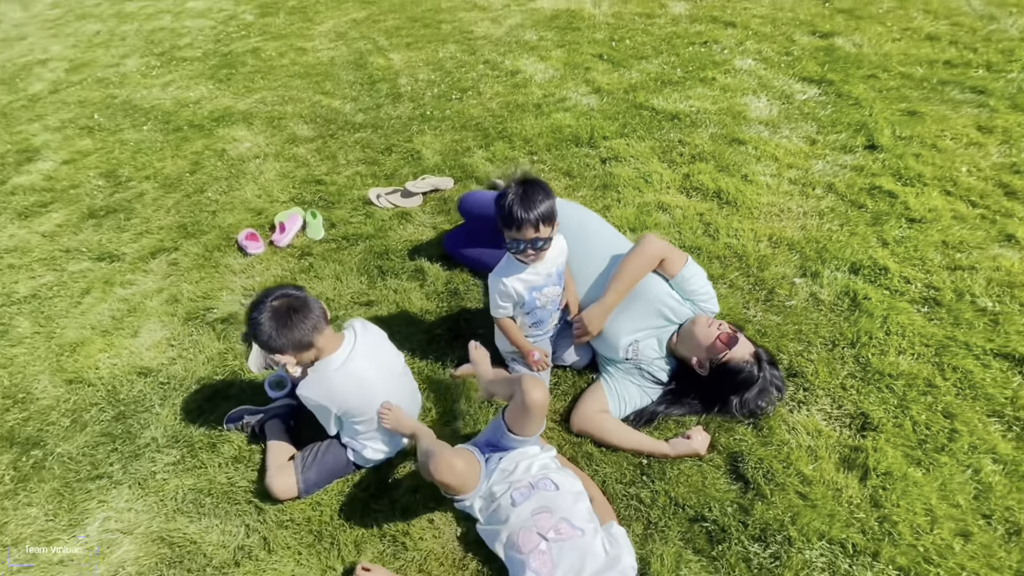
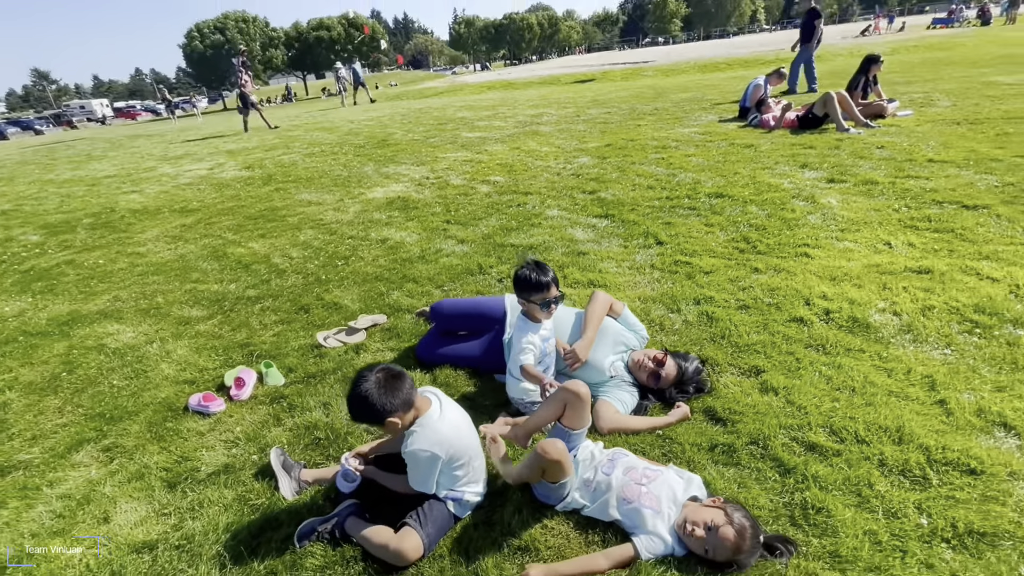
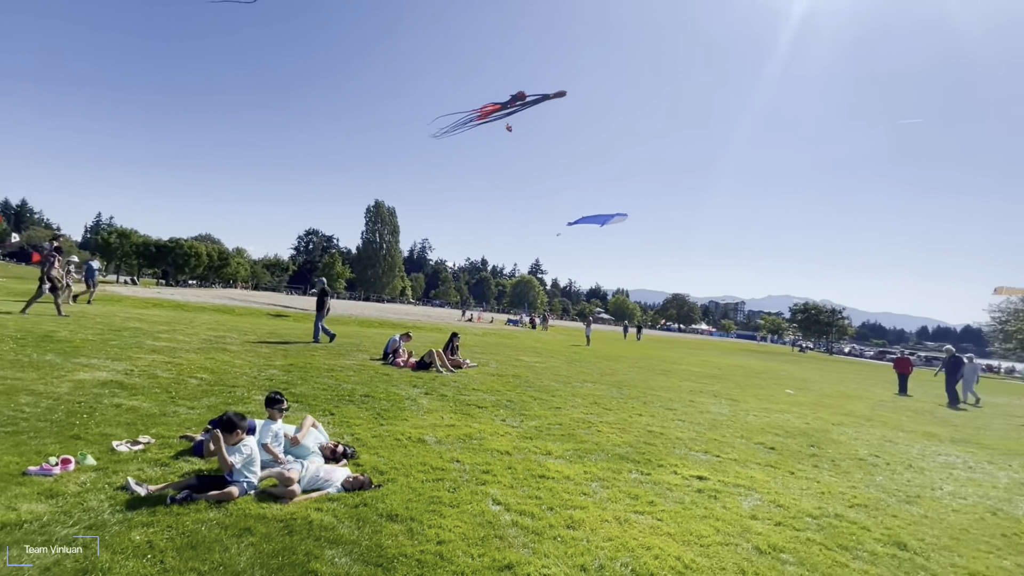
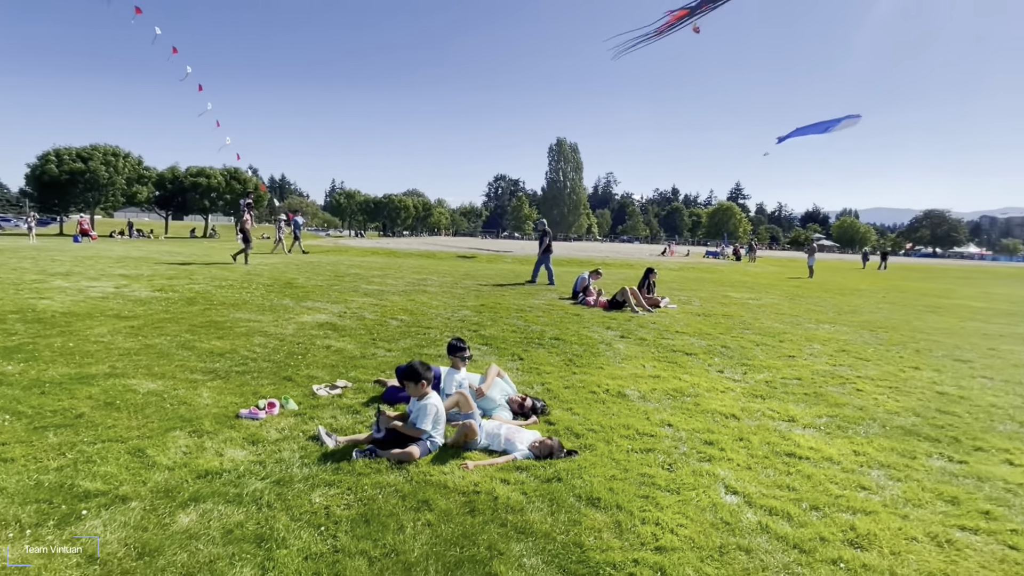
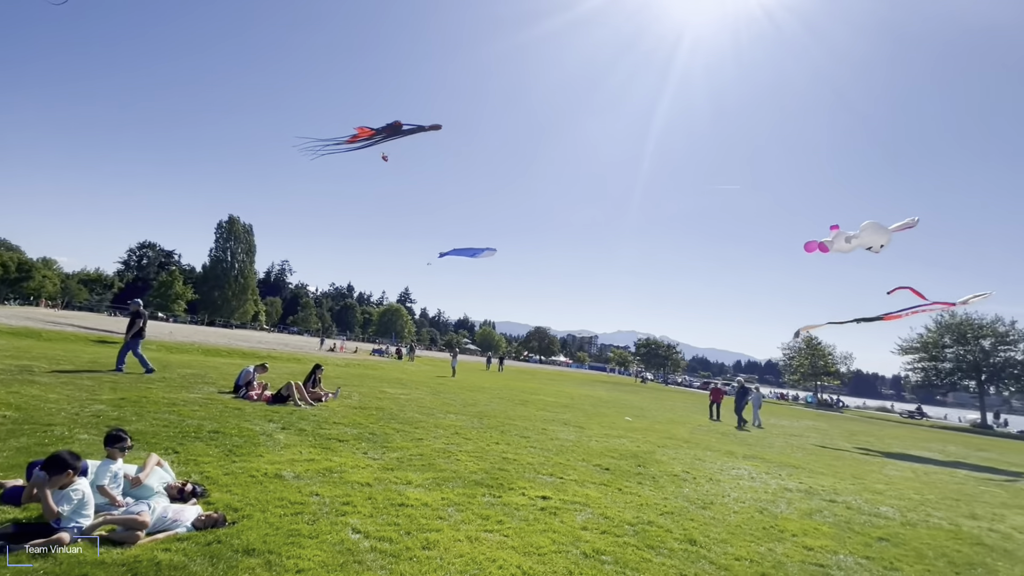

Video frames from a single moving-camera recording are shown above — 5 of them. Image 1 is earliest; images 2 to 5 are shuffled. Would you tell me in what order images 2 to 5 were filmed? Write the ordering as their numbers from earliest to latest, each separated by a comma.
2, 4, 3, 5
